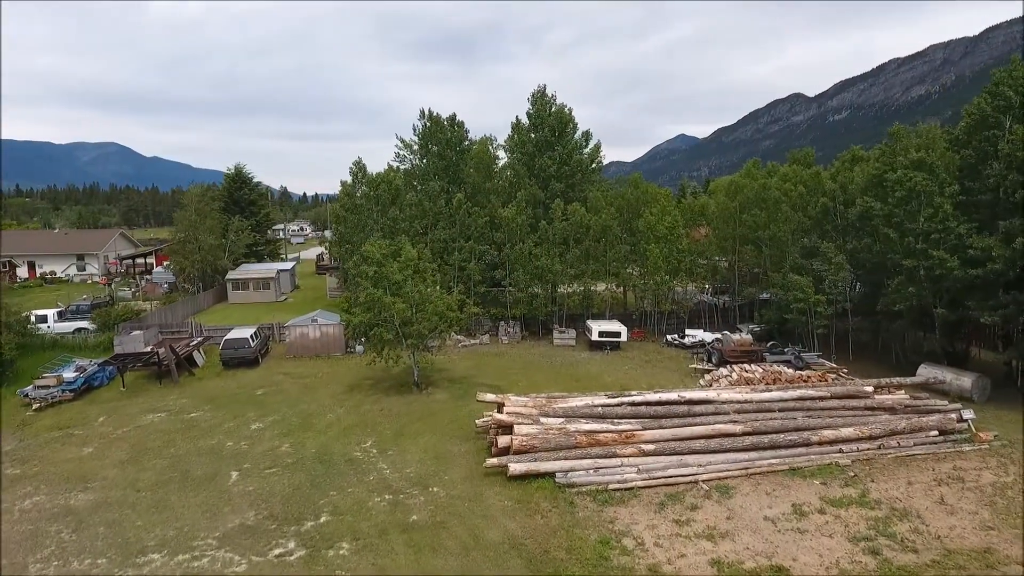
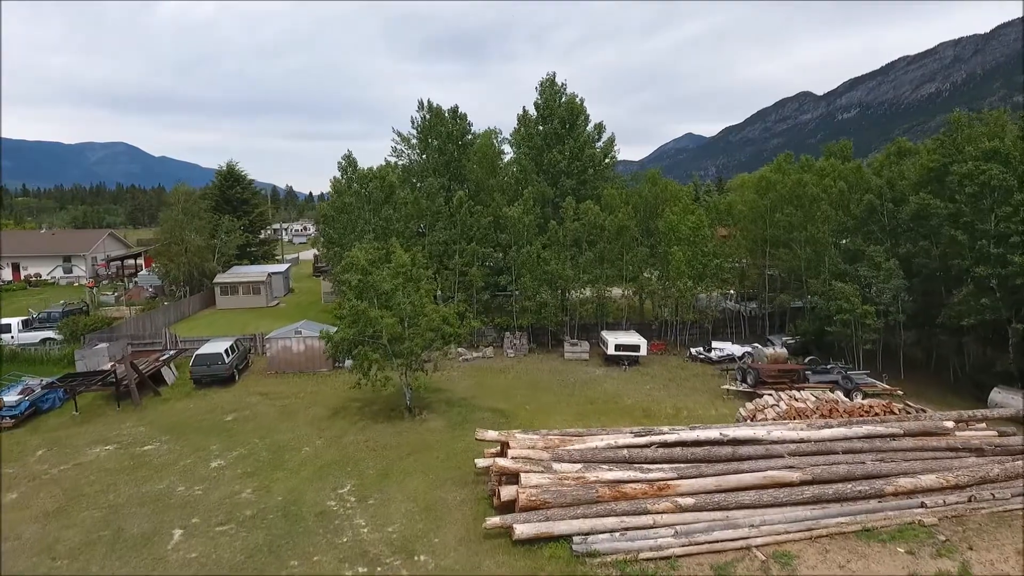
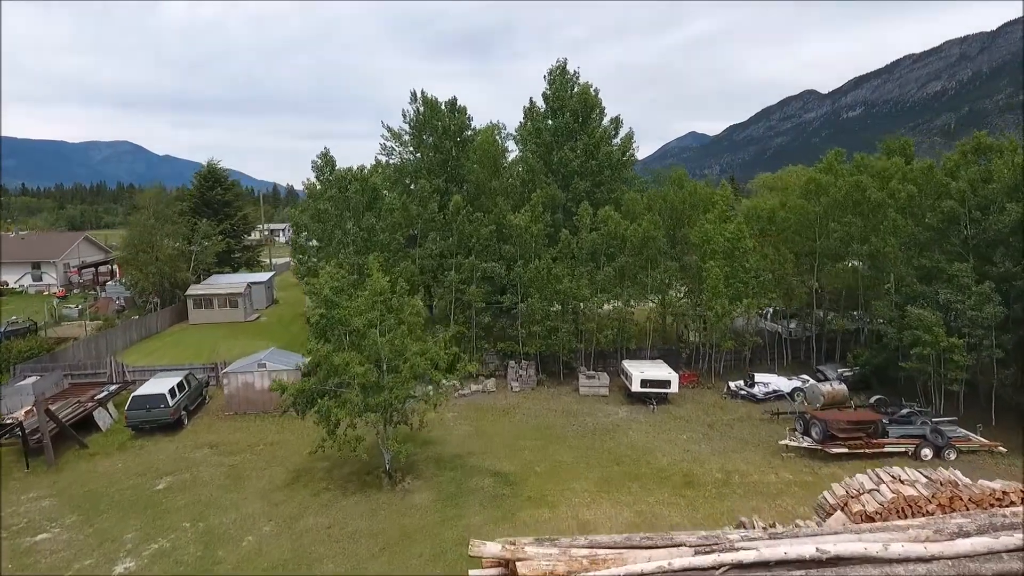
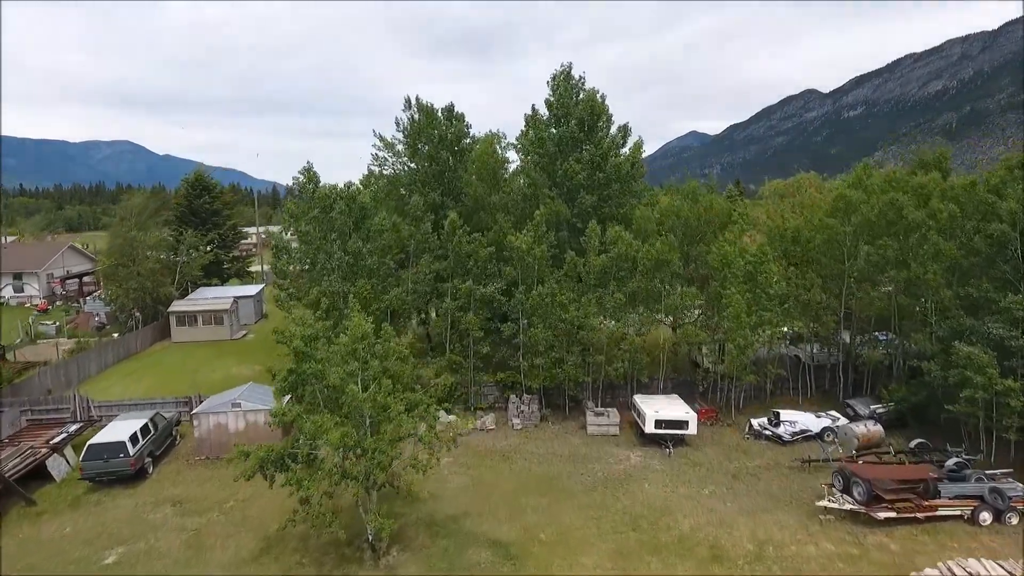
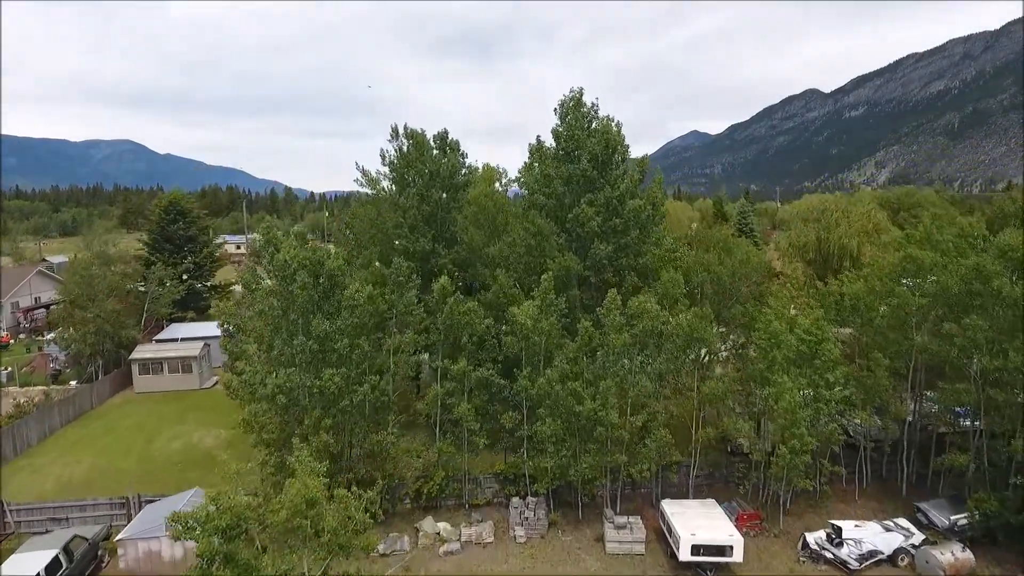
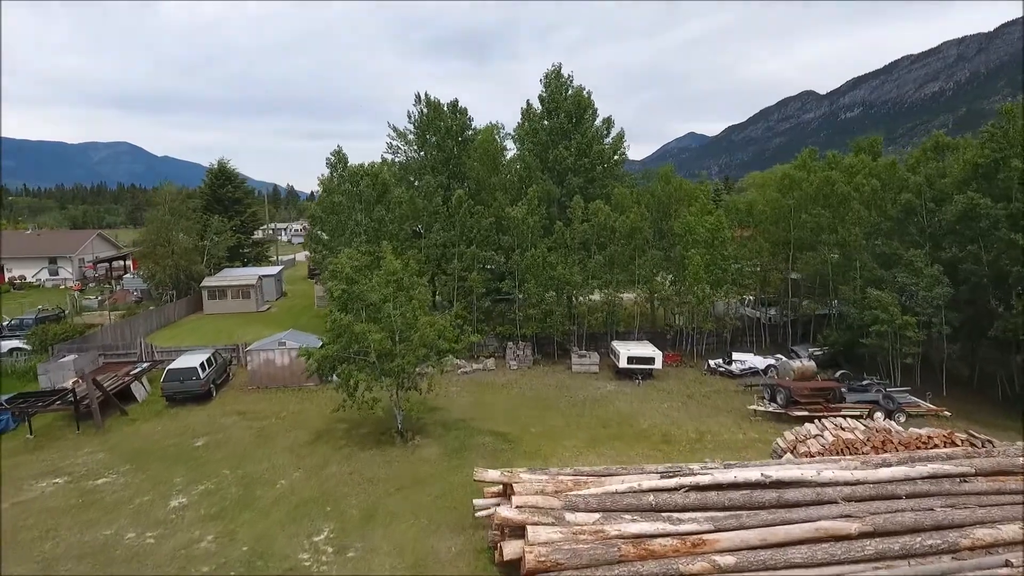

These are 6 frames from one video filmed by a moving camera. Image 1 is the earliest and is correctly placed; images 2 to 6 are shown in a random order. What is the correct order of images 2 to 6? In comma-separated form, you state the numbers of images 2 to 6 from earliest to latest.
2, 6, 3, 4, 5
